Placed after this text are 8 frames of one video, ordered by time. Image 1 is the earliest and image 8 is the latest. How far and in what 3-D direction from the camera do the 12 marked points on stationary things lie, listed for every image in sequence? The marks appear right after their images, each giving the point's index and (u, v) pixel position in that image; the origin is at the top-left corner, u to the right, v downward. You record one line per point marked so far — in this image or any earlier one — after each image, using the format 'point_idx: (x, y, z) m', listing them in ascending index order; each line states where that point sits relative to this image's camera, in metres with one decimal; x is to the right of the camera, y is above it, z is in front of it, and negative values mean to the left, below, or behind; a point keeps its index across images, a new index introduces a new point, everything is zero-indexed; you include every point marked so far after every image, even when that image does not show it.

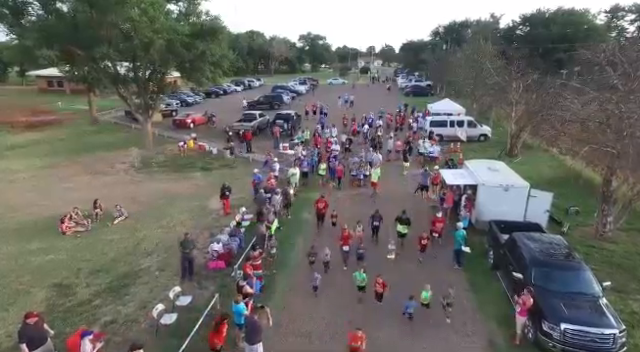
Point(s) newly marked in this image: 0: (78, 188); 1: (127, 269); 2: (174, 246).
0: (-11.5, -0.6, +19.3) m
1: (-5.5, -2.6, +11.7) m
2: (-4.7, -2.2, +13.2) m
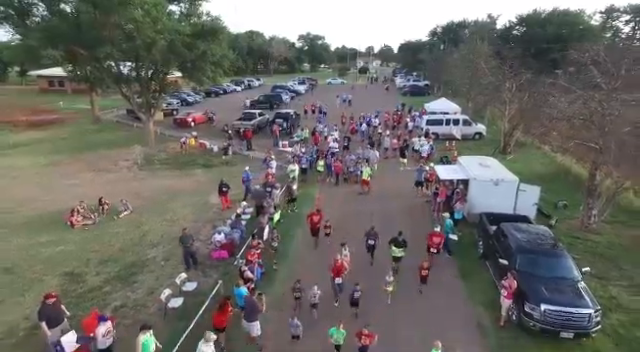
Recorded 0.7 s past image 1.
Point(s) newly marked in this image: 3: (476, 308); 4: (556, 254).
0: (-11.5, -0.4, +19.8) m
1: (-5.6, -2.4, +12.3) m
2: (-4.8, -2.0, +13.8) m
3: (+3.8, -3.2, +9.9) m
4: (+5.8, -1.9, +9.9) m
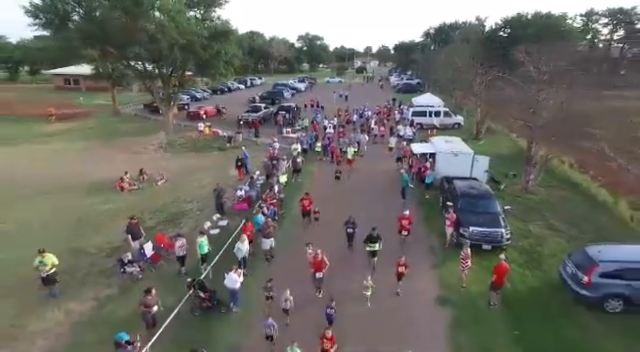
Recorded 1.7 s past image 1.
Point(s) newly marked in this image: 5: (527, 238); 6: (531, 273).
0: (-11.6, +0.7, +23.6) m
1: (-5.7, -1.2, +16.1) m
2: (-4.9, -0.8, +17.6) m
3: (+3.7, -2.1, +13.8) m
4: (+5.7, -0.8, +13.7) m
5: (+6.8, -2.0, +13.3) m
6: (+6.0, -2.7, +11.5) m
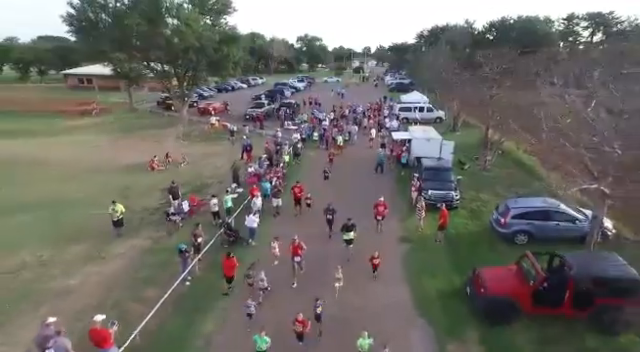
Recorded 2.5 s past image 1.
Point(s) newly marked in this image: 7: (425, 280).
0: (-11.9, +1.7, +27.5) m
1: (-5.9, -0.3, +20.0) m
2: (-5.1, +0.1, +21.5) m
3: (+3.5, -1.1, +17.7) m
4: (+5.5, +0.2, +17.6) m
5: (+6.6, -1.0, +17.2) m
6: (+5.8, -1.7, +15.4) m
7: (+3.1, -3.1, +11.9) m
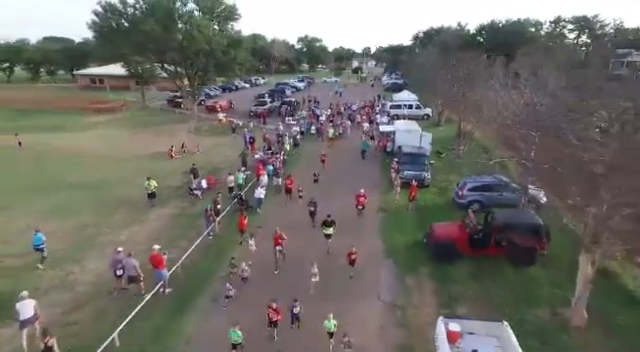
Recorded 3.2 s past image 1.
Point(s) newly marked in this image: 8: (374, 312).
0: (-12.1, +2.5, +31.0) m
1: (-6.2, +0.5, +23.5) m
2: (-5.3, +0.9, +24.9) m
3: (+3.3, -0.3, +21.1) m
4: (+5.2, +1.0, +21.0) m
5: (+6.3, -0.2, +20.6) m
6: (+5.5, -0.9, +18.8) m
7: (+2.8, -2.3, +15.3) m
8: (+1.4, -3.8, +10.9) m
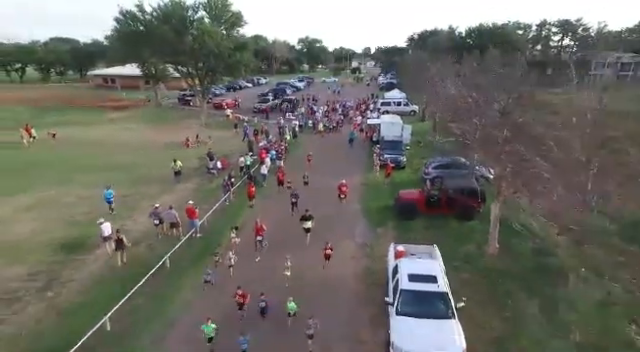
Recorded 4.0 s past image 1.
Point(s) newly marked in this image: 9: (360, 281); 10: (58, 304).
0: (-12.4, +3.5, +35.1) m
1: (-6.5, +1.5, +27.6) m
2: (-5.7, +1.9, +29.1) m
3: (+2.9, +0.7, +25.2) m
4: (+4.9, +2.0, +25.1) m
5: (+6.0, +0.7, +24.7) m
6: (+5.2, 0.0, +22.9) m
7: (+2.5, -1.3, +19.4) m
8: (+1.0, -2.8, +15.1) m
9: (+1.3, -3.4, +13.2) m
10: (-7.7, -3.8, +12.0) m
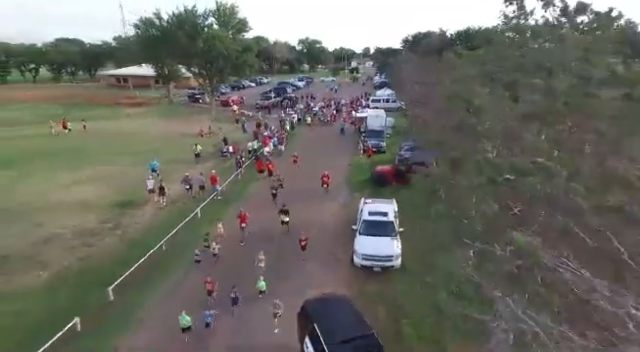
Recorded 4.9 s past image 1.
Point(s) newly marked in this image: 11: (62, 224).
0: (-12.8, +4.8, +40.1) m
1: (-6.9, +2.8, +32.6) m
2: (-6.0, +3.1, +34.0) m
3: (+2.5, +1.9, +30.1) m
4: (+4.5, +3.2, +30.1) m
5: (+5.6, +2.0, +29.6) m
6: (+4.8, +1.3, +27.8) m
7: (+2.1, -0.1, +24.4) m
8: (+0.6, -1.6, +20.0) m
9: (+0.9, -2.2, +18.1) m
10: (-8.1, -2.5, +17.0) m
11: (-11.4, -2.1, +17.8) m
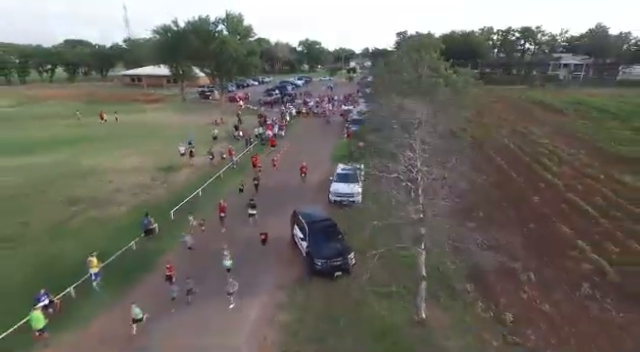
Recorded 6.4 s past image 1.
0: (-13.4, +6.6, +47.2) m
1: (-7.5, +4.5, +39.6) m
2: (-6.7, +4.9, +41.1) m
3: (+1.9, +3.7, +37.2) m
4: (+3.8, +5.0, +37.1) m
5: (+4.9, +3.8, +36.7) m
6: (+4.1, +3.1, +34.9) m
7: (+1.4, +1.7, +31.4) m
8: (-0.1, +0.2, +27.1) m
9: (+0.2, -0.4, +25.2) m
10: (-8.8, -0.8, +24.0) m
11: (-12.1, -0.4, +24.9) m
